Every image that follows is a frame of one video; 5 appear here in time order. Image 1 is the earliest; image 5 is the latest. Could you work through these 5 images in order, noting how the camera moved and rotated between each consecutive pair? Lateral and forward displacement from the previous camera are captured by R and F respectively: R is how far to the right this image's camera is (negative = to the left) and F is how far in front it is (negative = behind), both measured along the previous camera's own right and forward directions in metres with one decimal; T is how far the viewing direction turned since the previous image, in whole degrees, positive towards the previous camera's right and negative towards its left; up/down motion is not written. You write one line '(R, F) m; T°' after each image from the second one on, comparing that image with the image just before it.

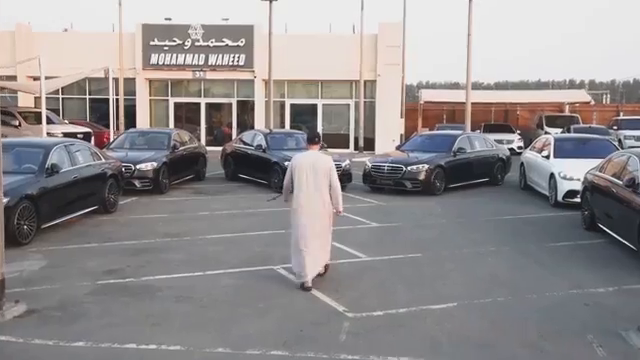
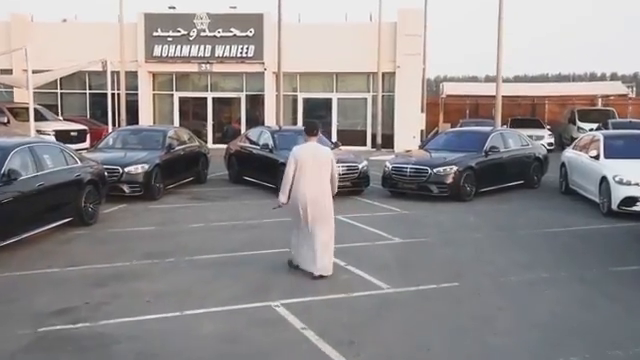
(+0.1, +2.0) m; -1°
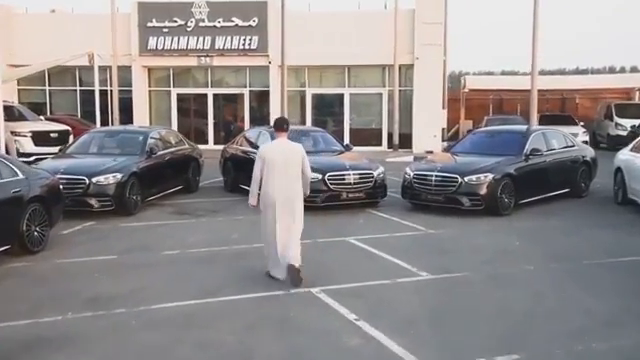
(+0.1, +2.4) m; -1°
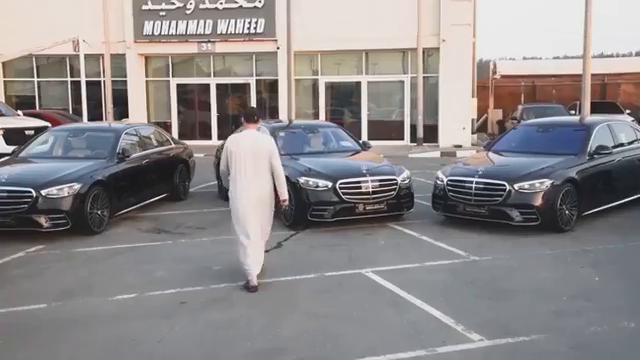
(+0.1, +2.5) m; -2°
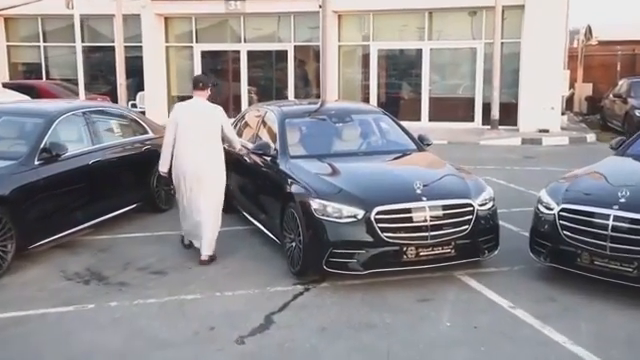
(+0.3, +4.0) m; -5°
